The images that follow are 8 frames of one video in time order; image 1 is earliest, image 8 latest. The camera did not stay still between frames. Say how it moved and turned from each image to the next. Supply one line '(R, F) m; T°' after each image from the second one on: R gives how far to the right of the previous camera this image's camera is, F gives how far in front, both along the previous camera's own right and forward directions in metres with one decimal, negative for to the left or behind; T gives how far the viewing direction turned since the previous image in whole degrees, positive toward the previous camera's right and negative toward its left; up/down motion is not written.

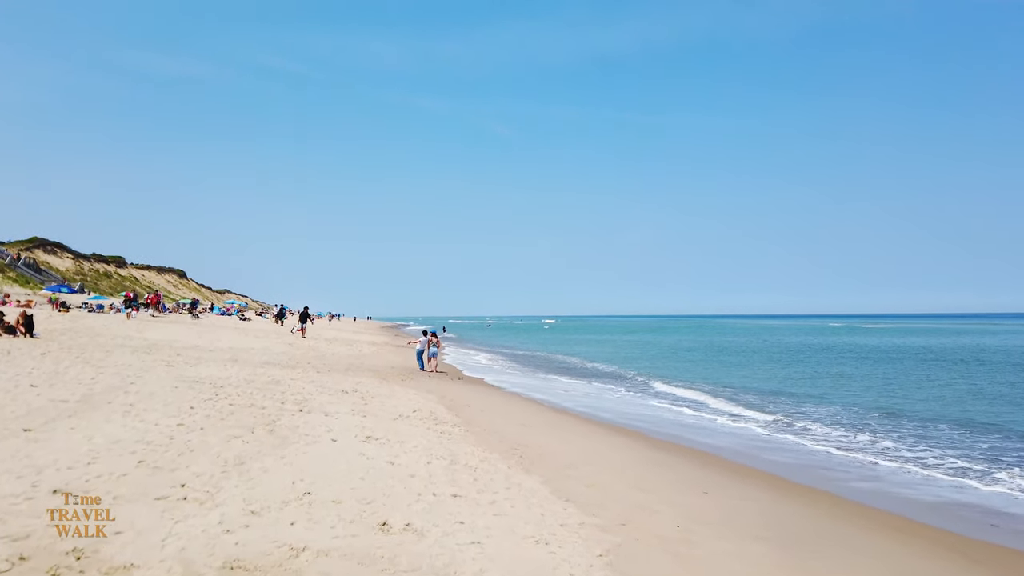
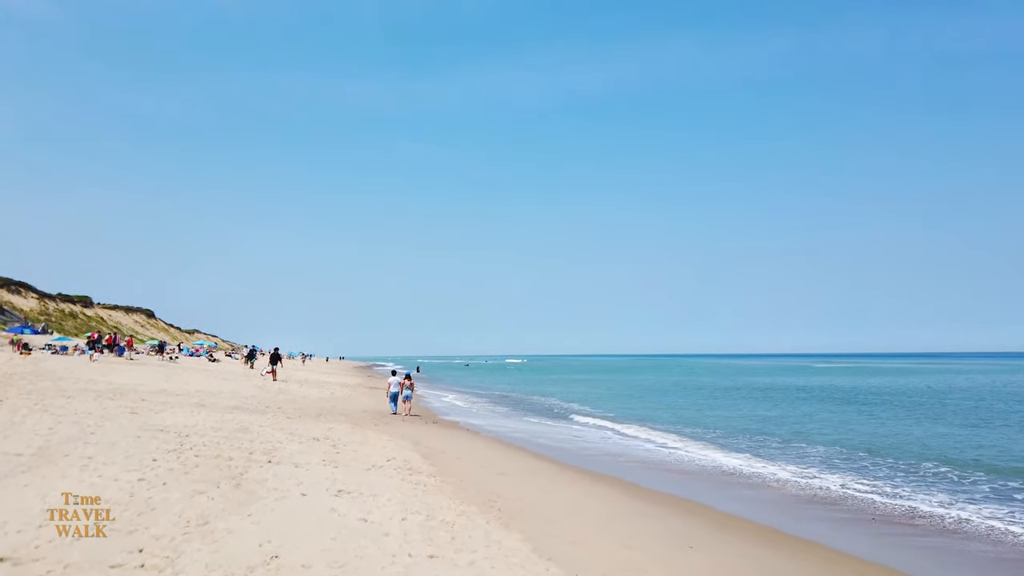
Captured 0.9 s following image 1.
(-0.1, +0.2) m; +2°
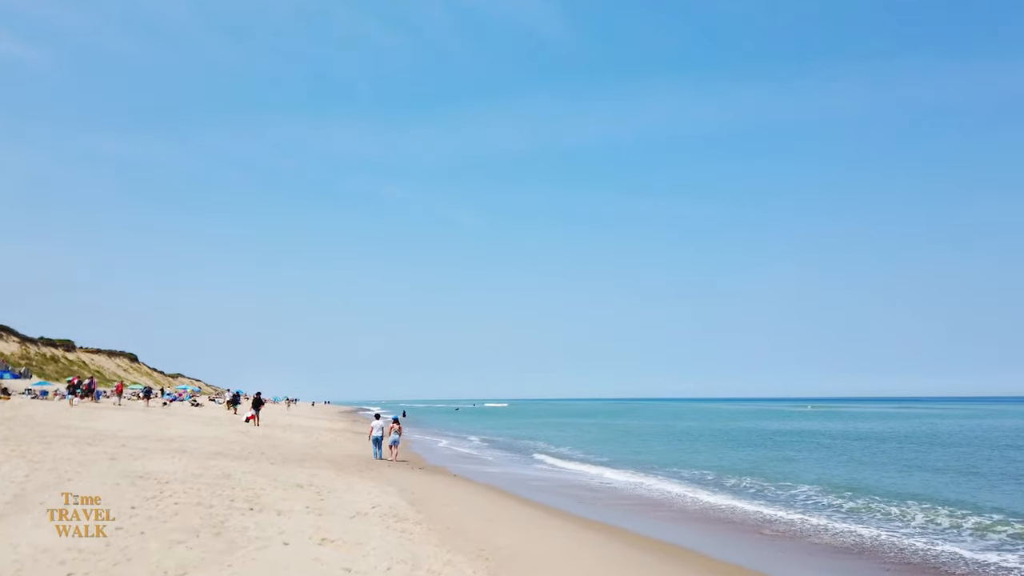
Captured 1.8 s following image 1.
(0.0, +0.1) m; +1°
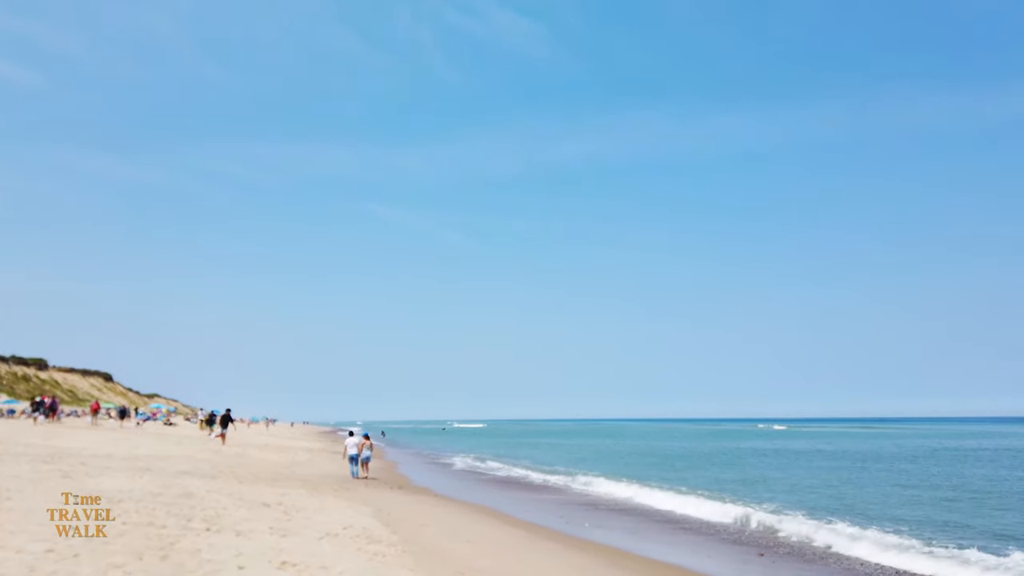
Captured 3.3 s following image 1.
(0.0, +0.8) m; +1°
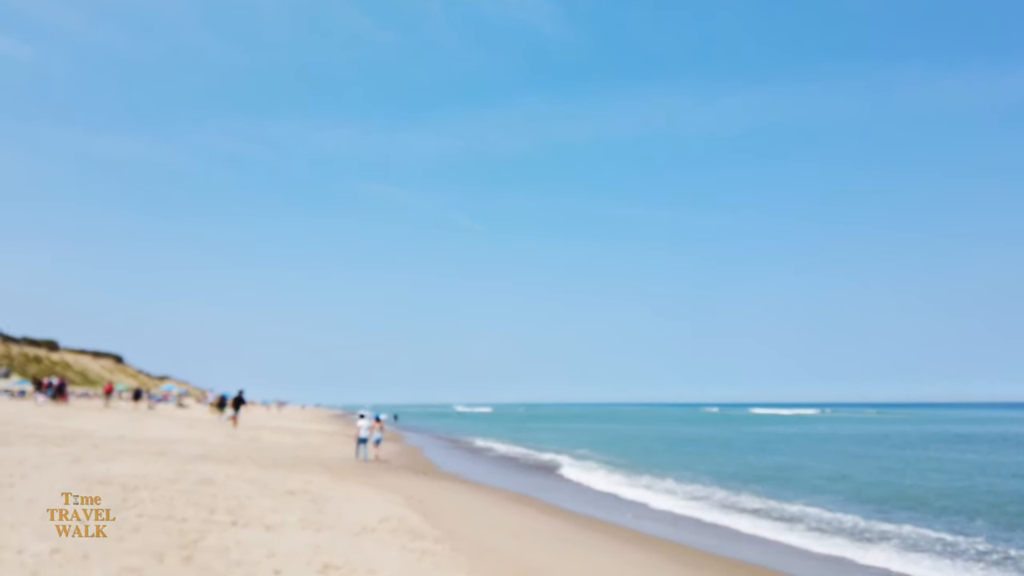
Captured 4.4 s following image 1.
(-0.6, +1.2) m; -1°
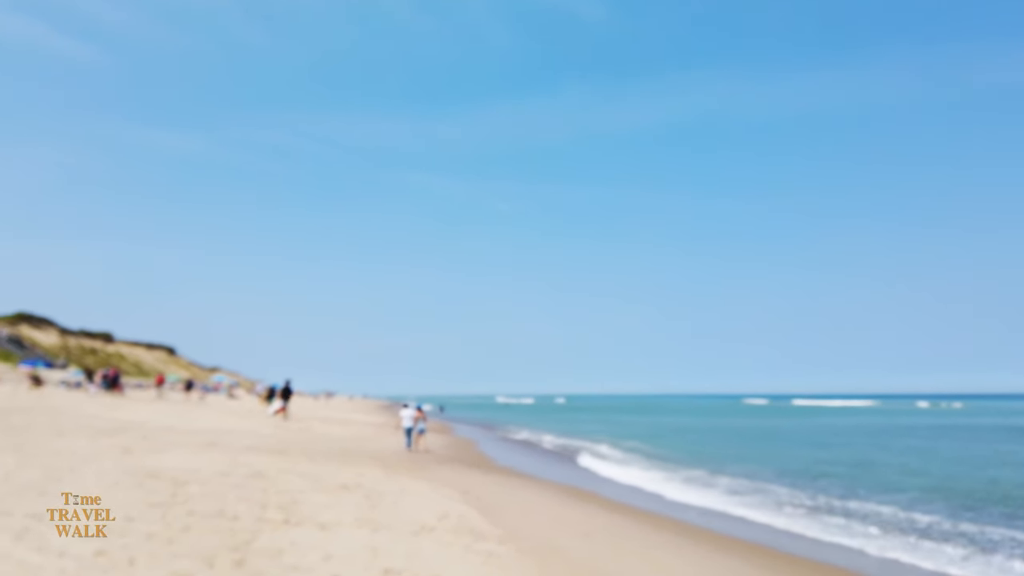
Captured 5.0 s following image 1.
(-0.3, +0.7) m; -3°
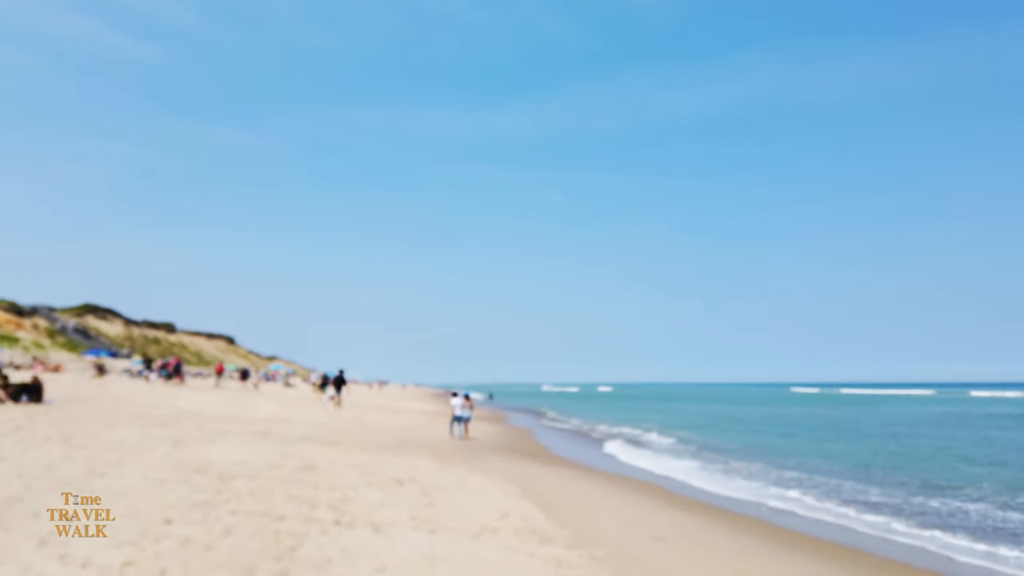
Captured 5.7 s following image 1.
(-0.2, +0.9) m; -4°
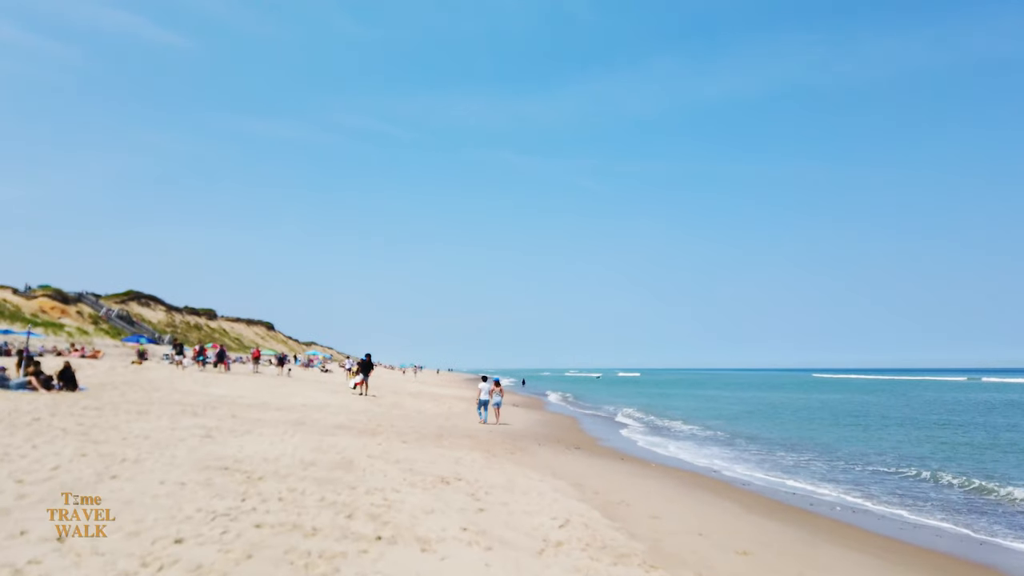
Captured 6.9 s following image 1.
(-0.3, +1.2) m; -3°
